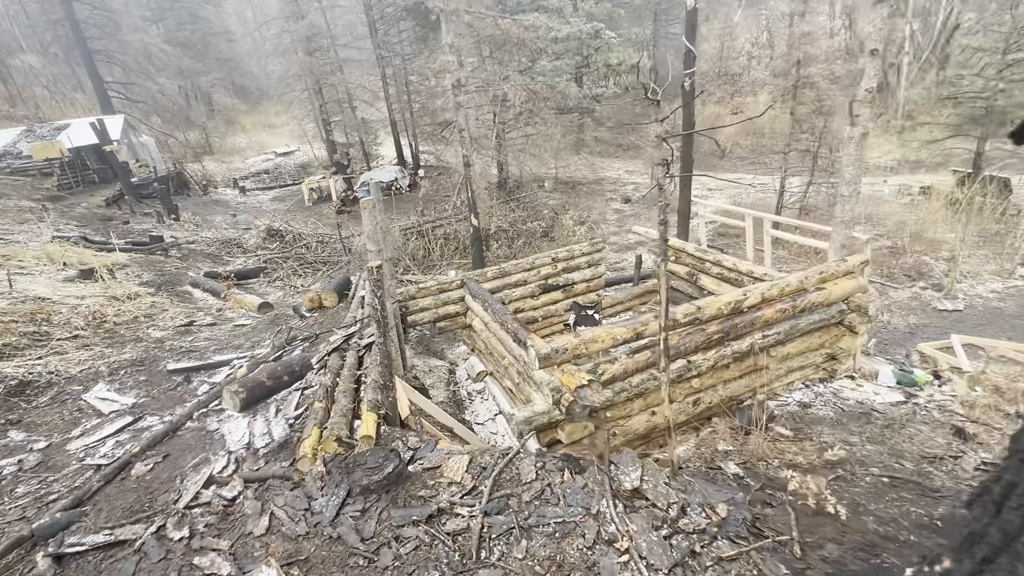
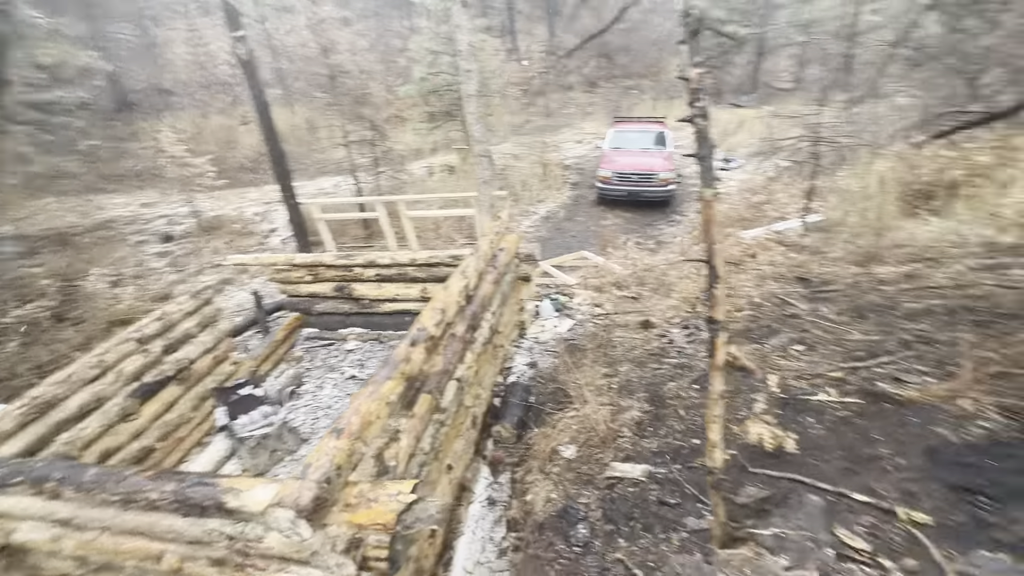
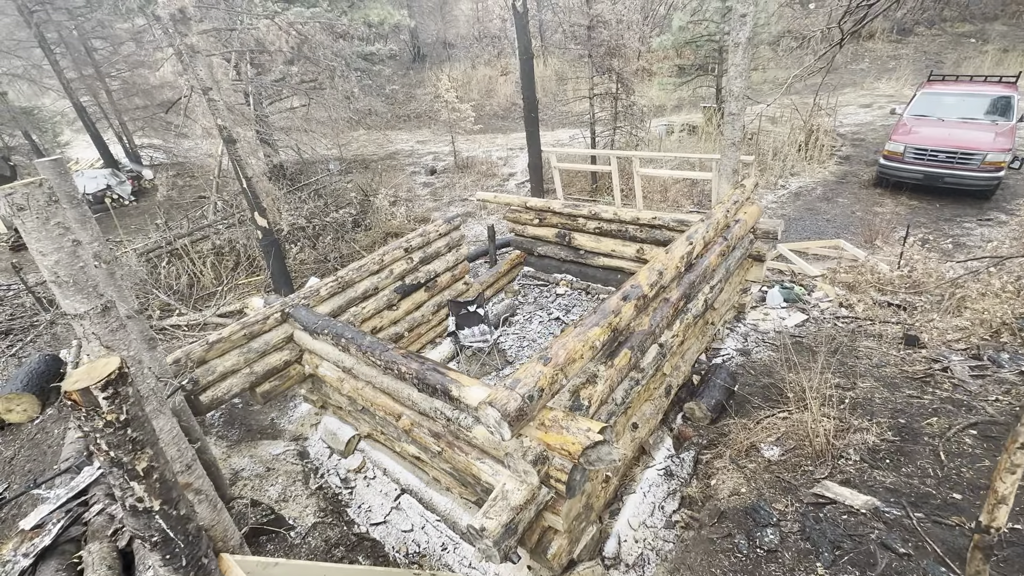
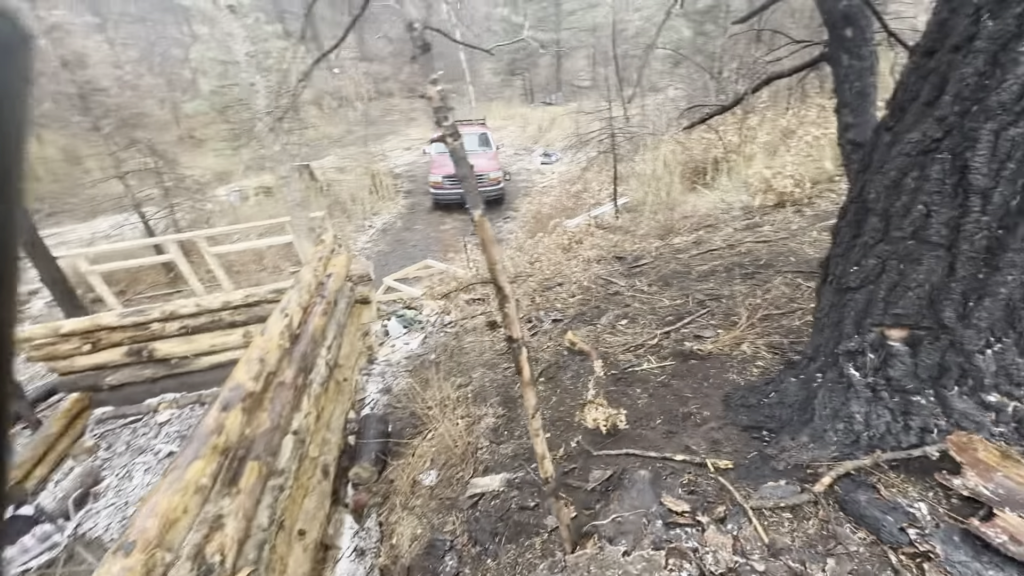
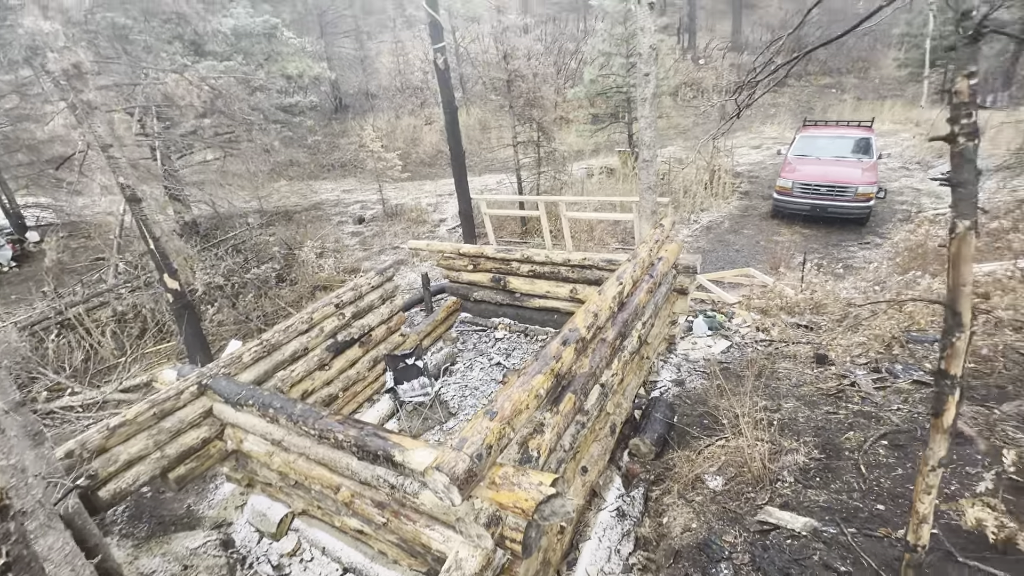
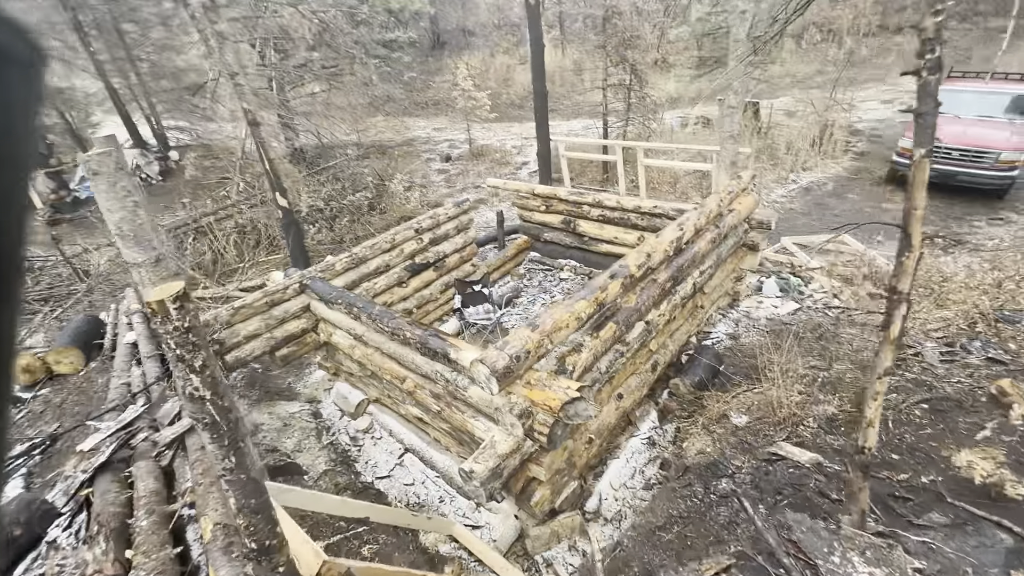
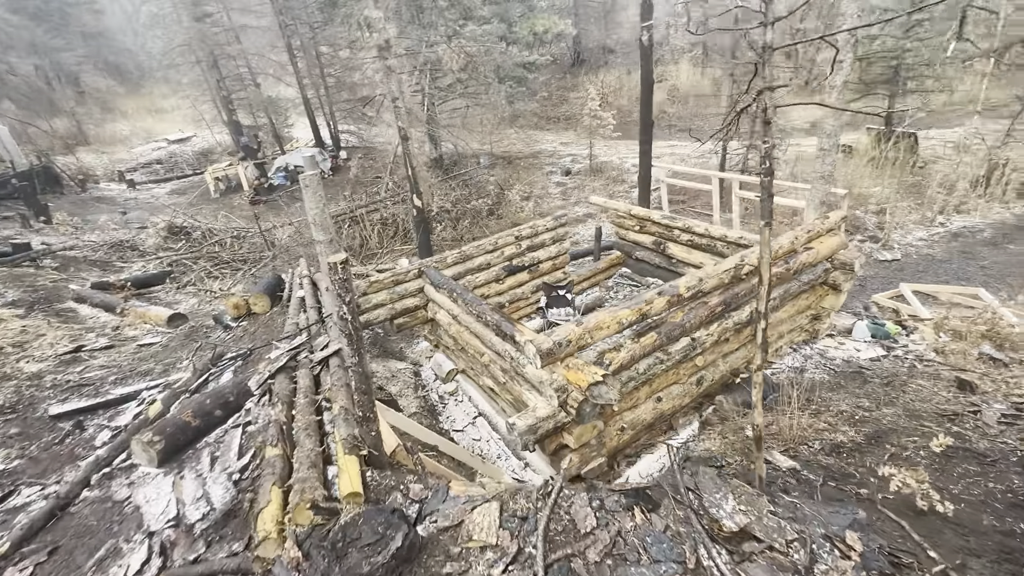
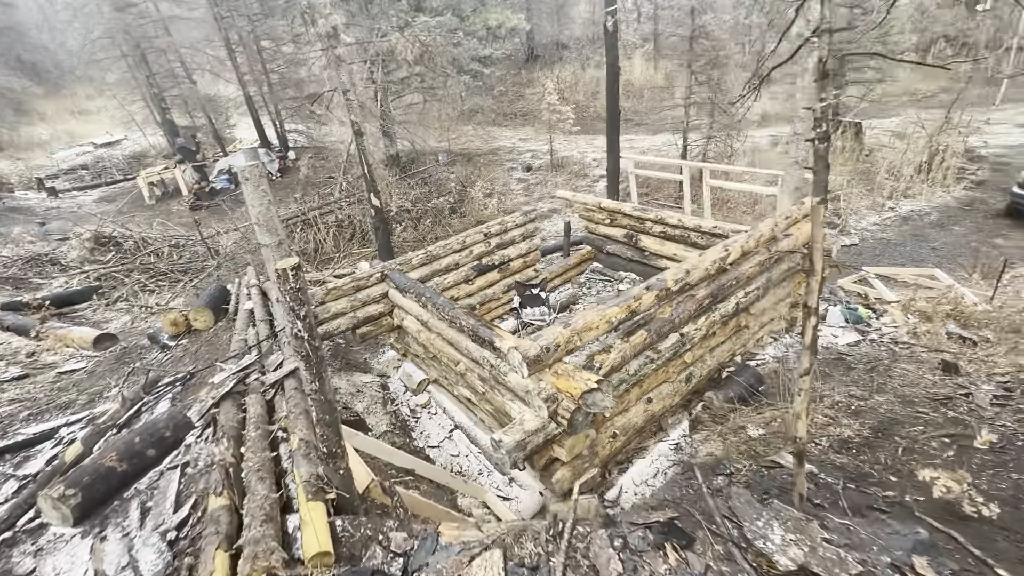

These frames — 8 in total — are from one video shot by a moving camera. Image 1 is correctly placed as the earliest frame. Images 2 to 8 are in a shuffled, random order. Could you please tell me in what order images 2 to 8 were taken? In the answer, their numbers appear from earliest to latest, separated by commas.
7, 8, 6, 3, 5, 2, 4
